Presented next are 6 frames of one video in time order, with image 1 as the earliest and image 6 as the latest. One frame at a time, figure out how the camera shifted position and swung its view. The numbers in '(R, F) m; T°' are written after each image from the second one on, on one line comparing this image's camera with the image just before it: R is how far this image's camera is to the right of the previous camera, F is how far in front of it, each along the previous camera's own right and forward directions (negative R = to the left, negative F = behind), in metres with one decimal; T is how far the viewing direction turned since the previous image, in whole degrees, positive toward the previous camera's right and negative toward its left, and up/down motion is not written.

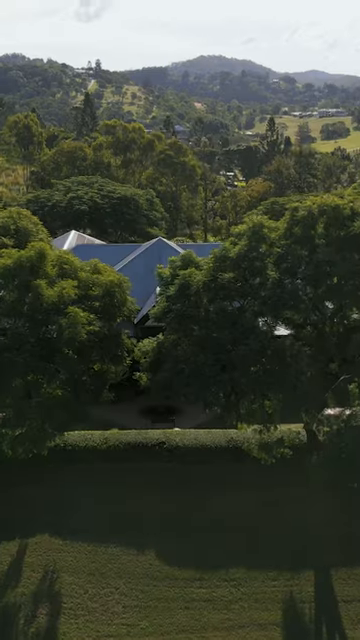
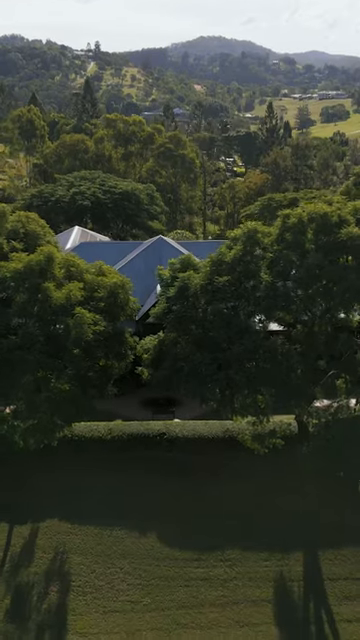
(0.0, -0.9) m; 0°
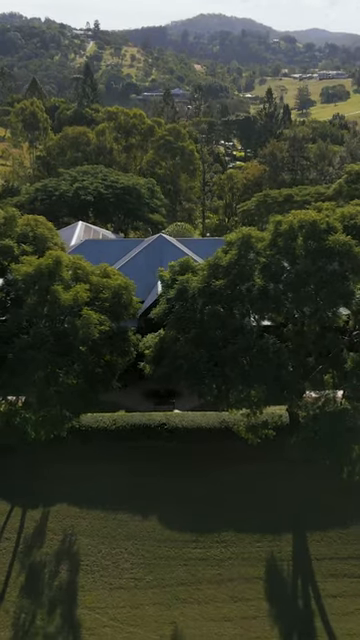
(0.0, -1.1) m; 0°
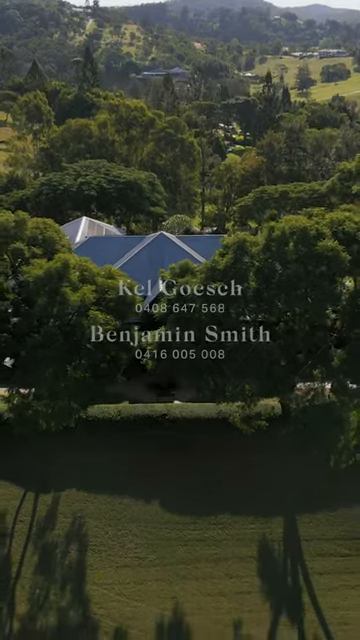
(0.0, -1.1) m; 0°
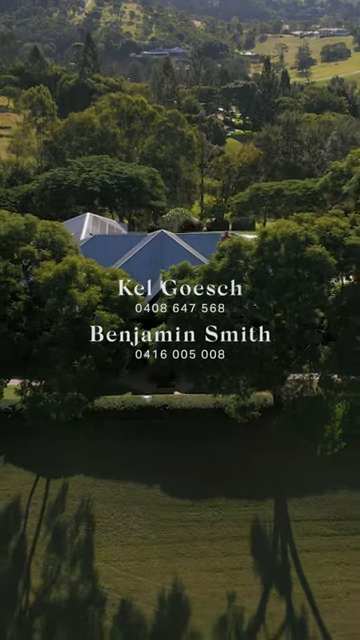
(0.0, -1.3) m; 0°
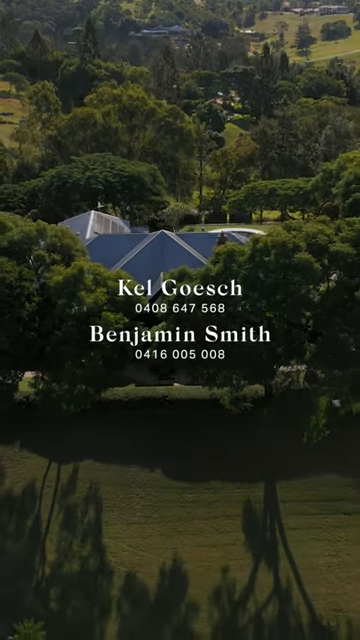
(0.0, -1.7) m; 0°
